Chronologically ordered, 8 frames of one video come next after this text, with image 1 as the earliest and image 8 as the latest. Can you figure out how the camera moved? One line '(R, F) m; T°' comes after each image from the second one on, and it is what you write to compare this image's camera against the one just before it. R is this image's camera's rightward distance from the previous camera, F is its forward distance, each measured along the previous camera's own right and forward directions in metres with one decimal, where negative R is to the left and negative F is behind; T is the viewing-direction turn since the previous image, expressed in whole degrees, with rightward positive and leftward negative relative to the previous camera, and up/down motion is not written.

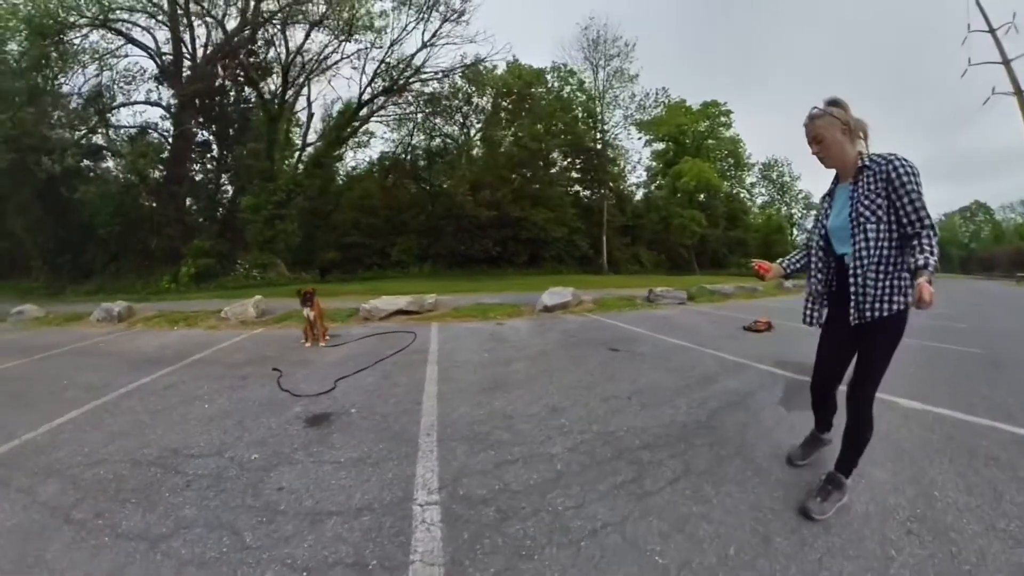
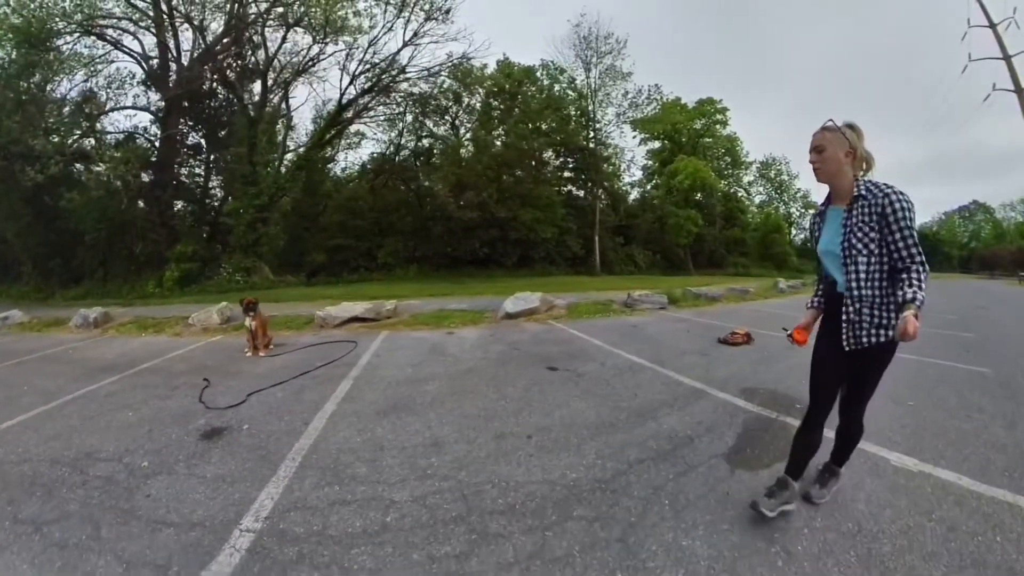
(+0.8, +0.3) m; 0°
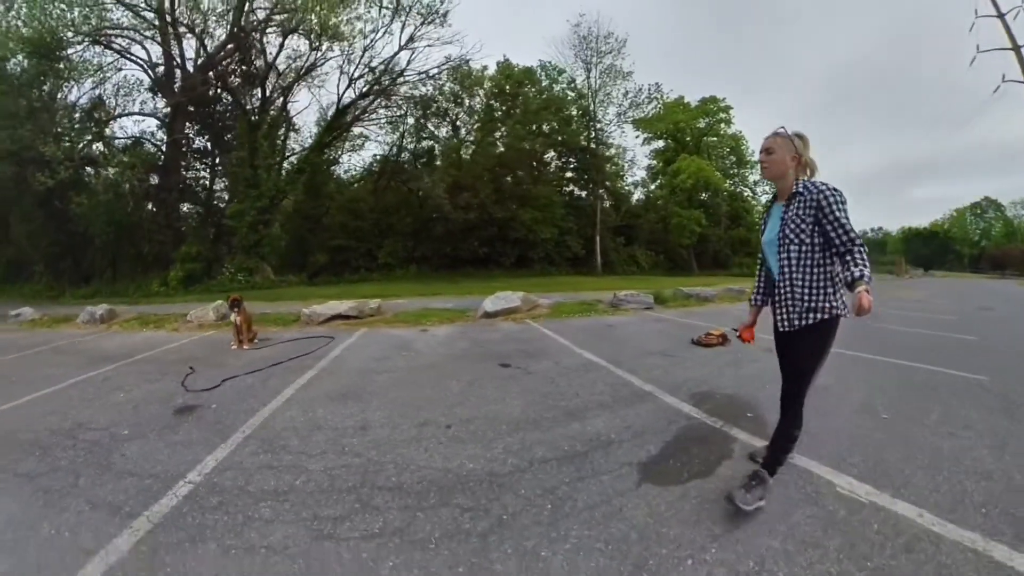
(+0.6, -0.4) m; -1°
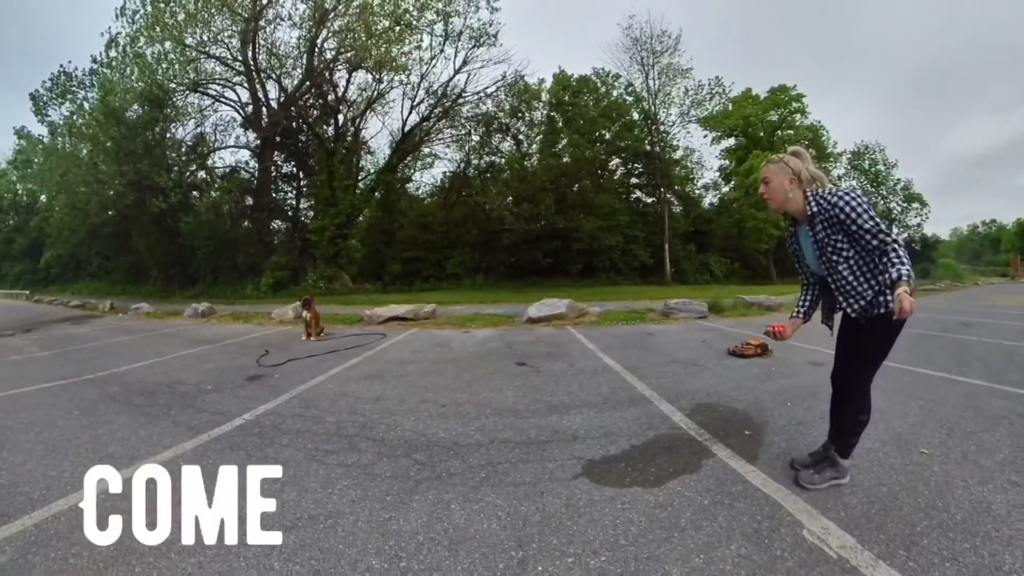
(+0.7, -0.6) m; -8°
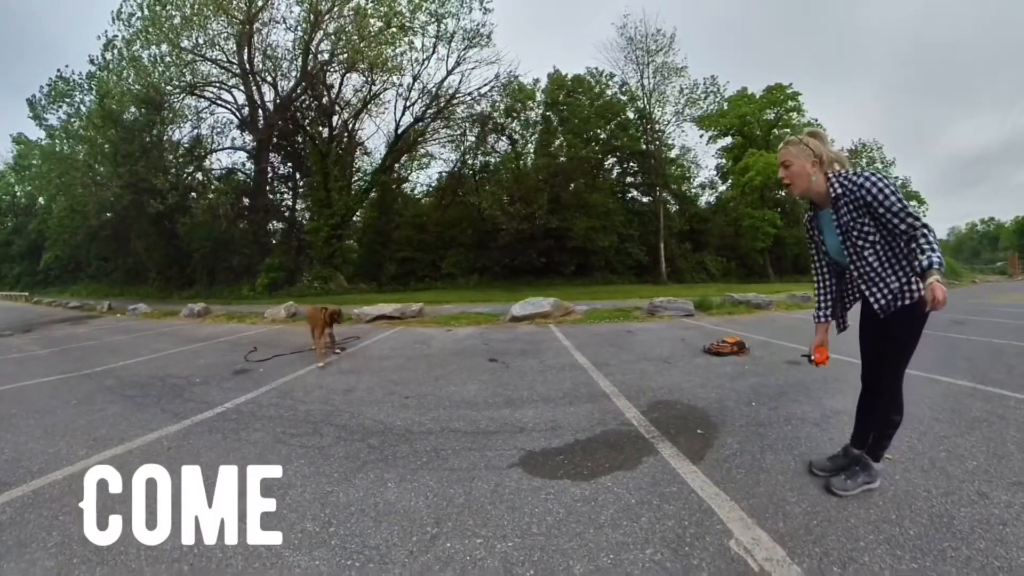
(+0.3, -0.3) m; 0°
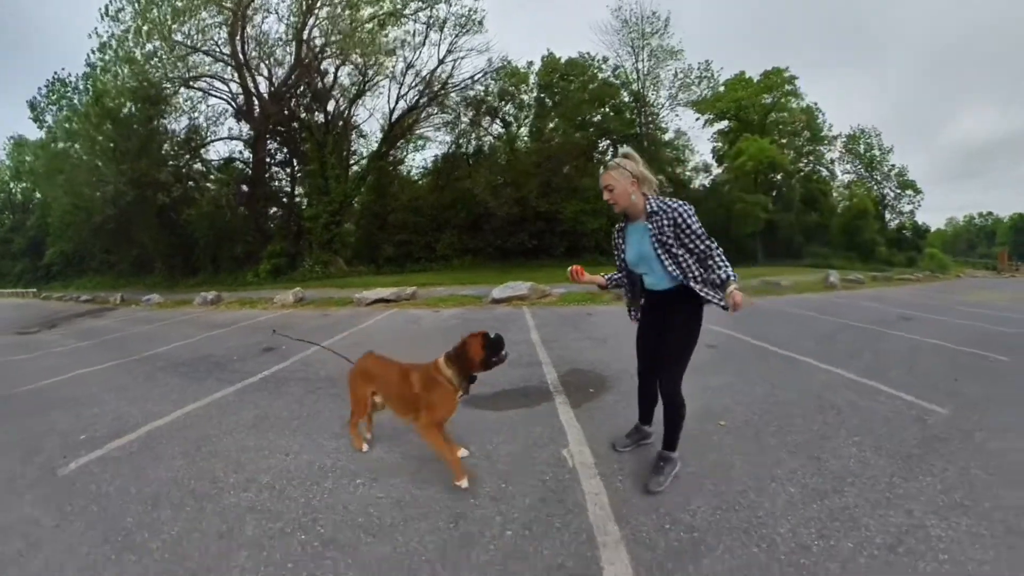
(+0.4, -1.4) m; 0°
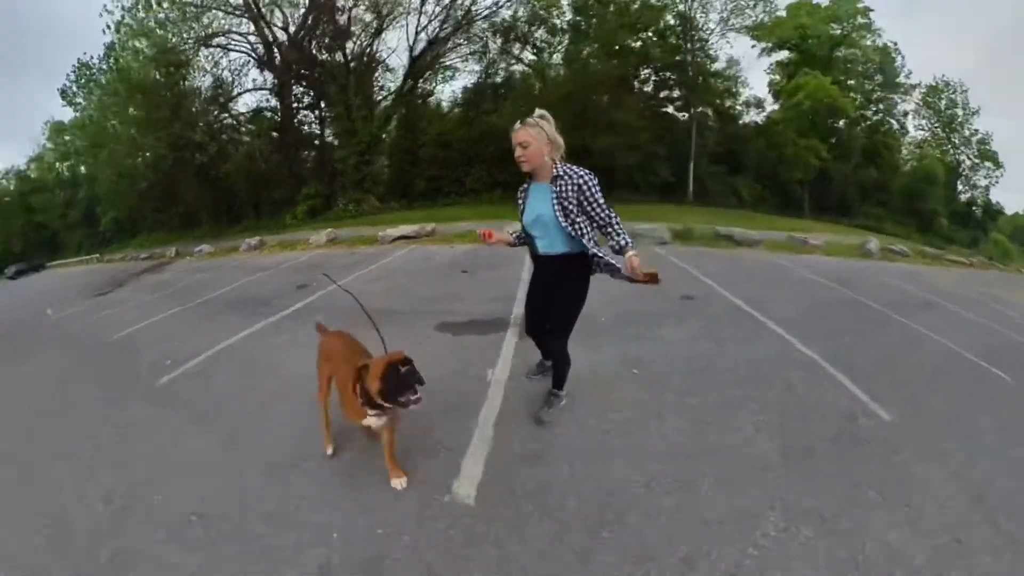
(+0.5, -0.1) m; -3°
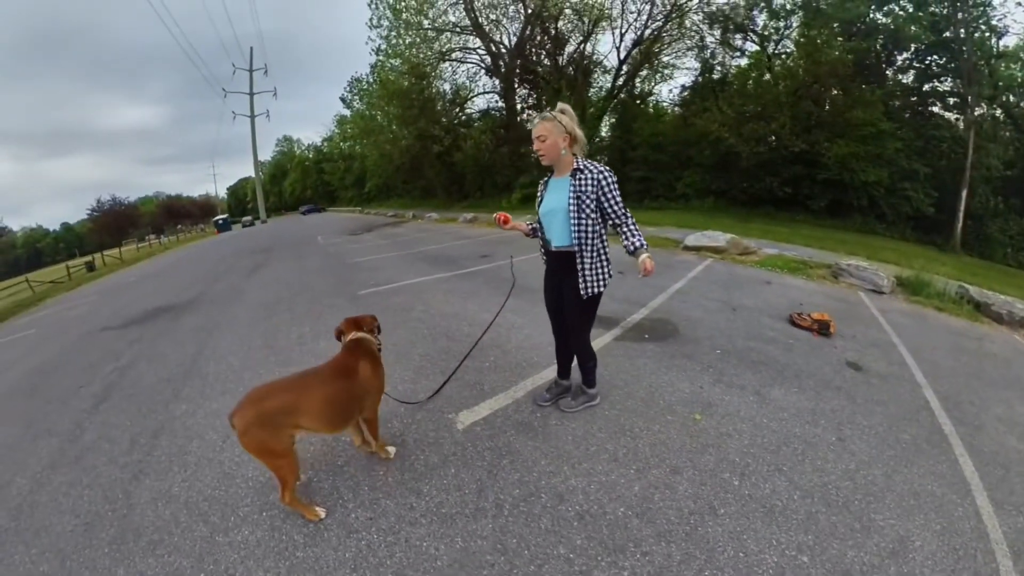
(+0.6, +0.6) m; -21°
